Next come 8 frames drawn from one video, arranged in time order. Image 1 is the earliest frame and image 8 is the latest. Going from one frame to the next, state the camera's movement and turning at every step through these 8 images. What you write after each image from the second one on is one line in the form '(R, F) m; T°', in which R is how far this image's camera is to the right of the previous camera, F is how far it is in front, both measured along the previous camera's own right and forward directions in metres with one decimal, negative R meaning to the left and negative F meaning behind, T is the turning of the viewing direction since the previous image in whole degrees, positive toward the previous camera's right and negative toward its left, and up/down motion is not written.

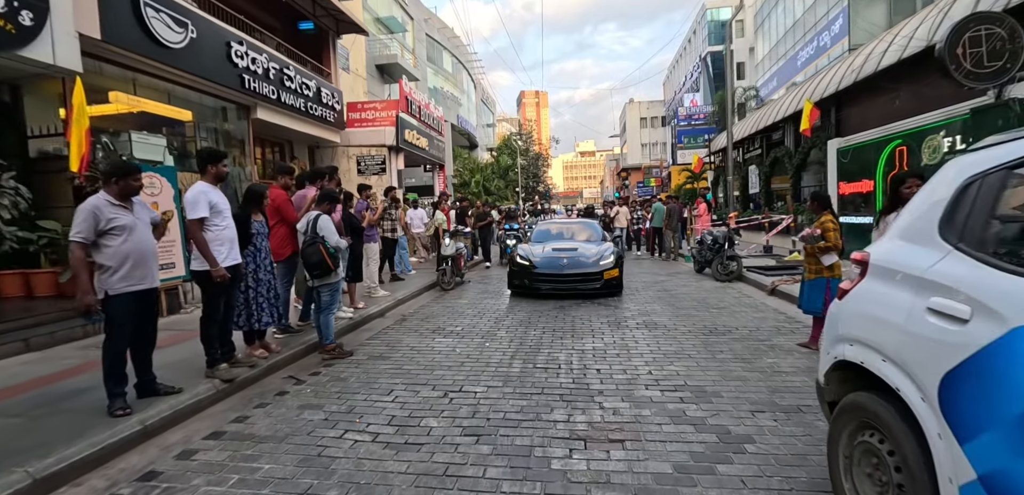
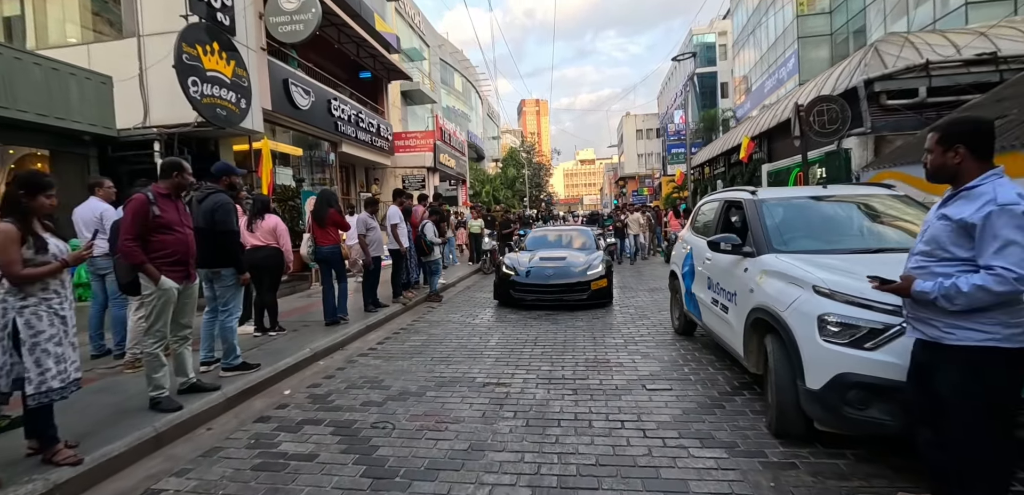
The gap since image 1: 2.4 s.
(-0.6, -4.4) m; 0°
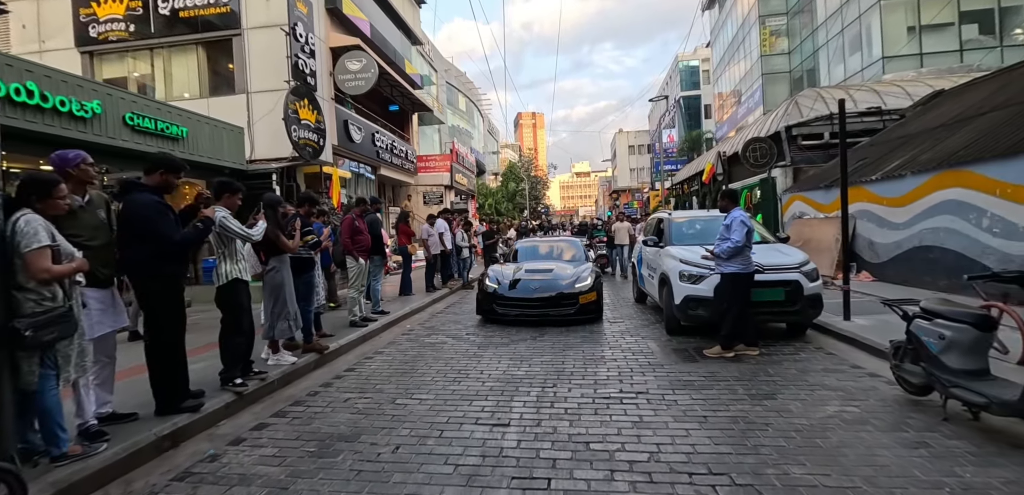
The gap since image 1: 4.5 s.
(-0.5, -3.7) m; 0°
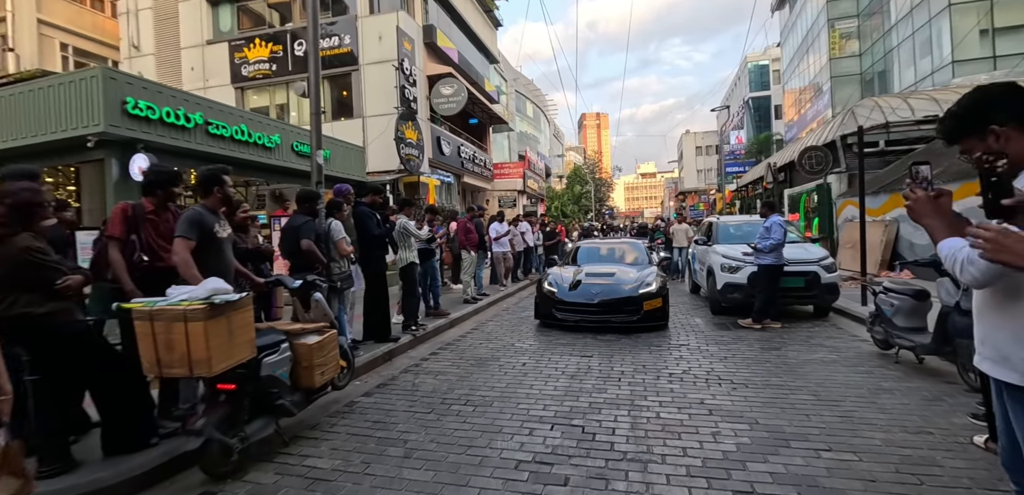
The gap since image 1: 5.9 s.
(-0.2, -2.3) m; -7°
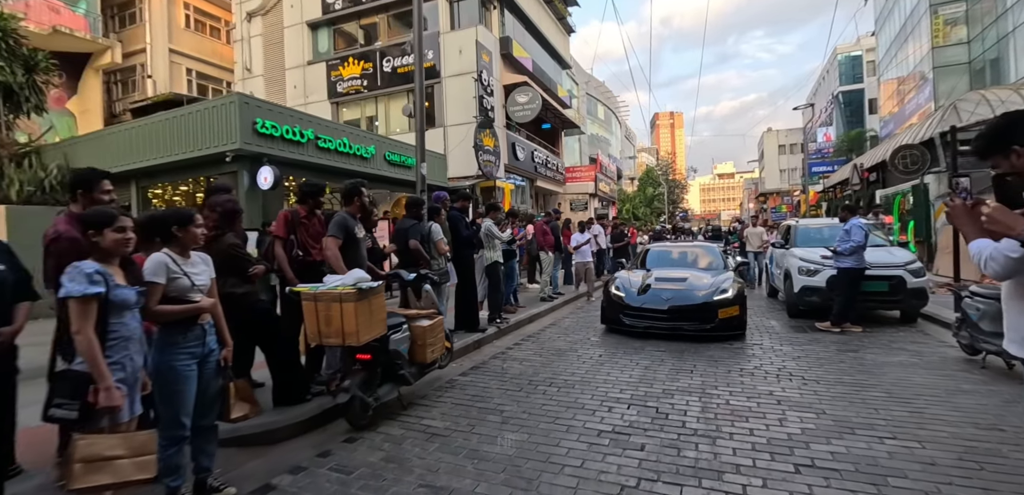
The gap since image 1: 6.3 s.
(-0.1, -0.6) m; -8°
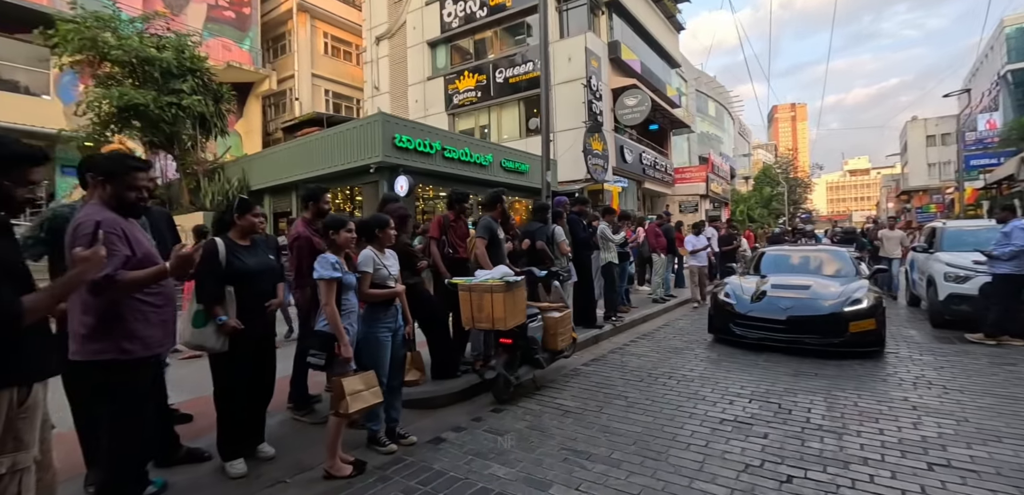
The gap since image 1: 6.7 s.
(-0.2, -0.6) m; -11°
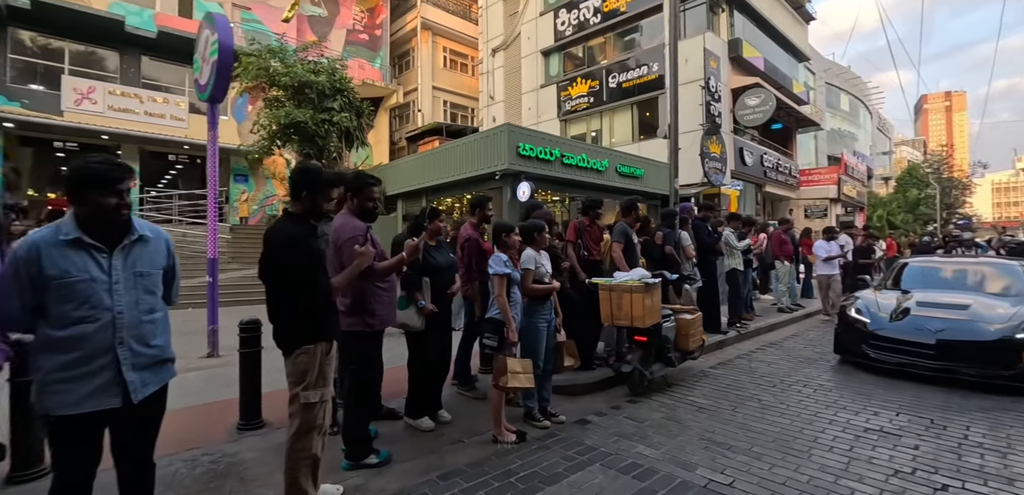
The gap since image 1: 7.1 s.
(-0.3, -0.5) m; -12°
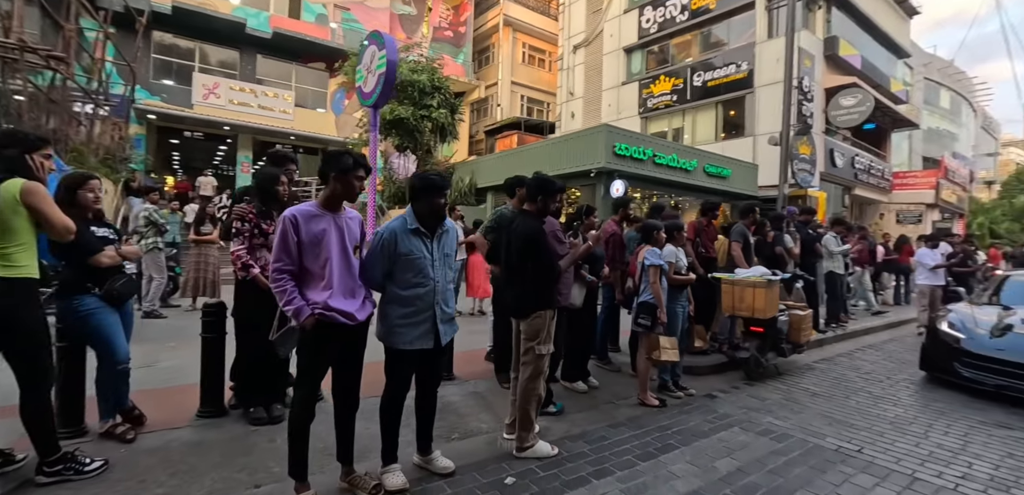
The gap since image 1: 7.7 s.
(-0.8, -0.8) m; -7°
